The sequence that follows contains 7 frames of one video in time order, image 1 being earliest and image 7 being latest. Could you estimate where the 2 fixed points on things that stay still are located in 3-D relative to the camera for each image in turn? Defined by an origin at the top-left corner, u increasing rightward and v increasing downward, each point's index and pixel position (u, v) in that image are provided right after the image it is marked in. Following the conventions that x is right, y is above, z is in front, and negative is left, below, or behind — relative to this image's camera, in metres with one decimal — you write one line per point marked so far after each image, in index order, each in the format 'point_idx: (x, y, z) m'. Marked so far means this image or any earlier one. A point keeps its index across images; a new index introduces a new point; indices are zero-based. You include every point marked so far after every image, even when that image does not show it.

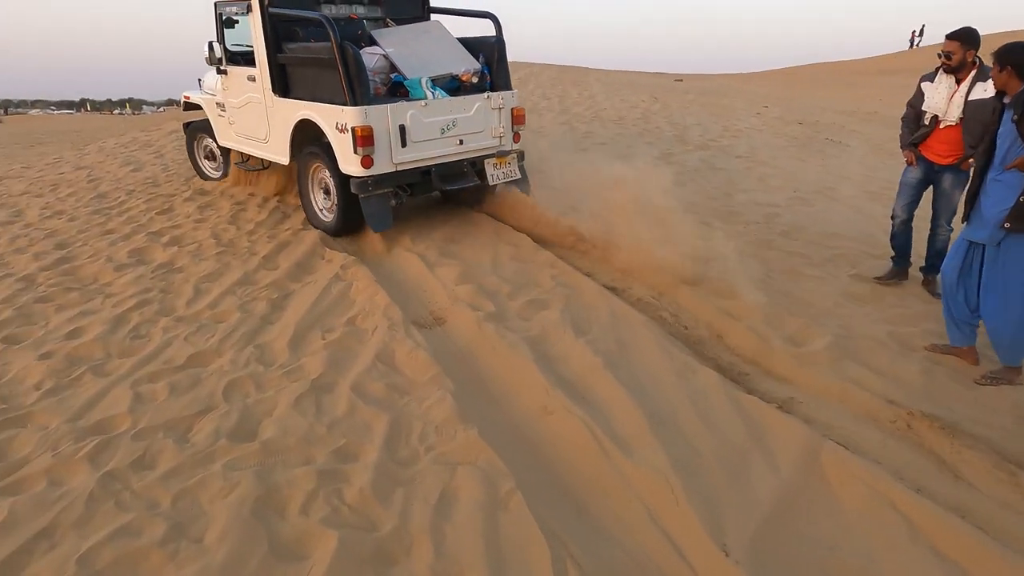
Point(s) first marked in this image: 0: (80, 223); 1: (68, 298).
0: (-4.1, +0.6, +6.3) m
1: (-2.9, -0.1, +4.4) m
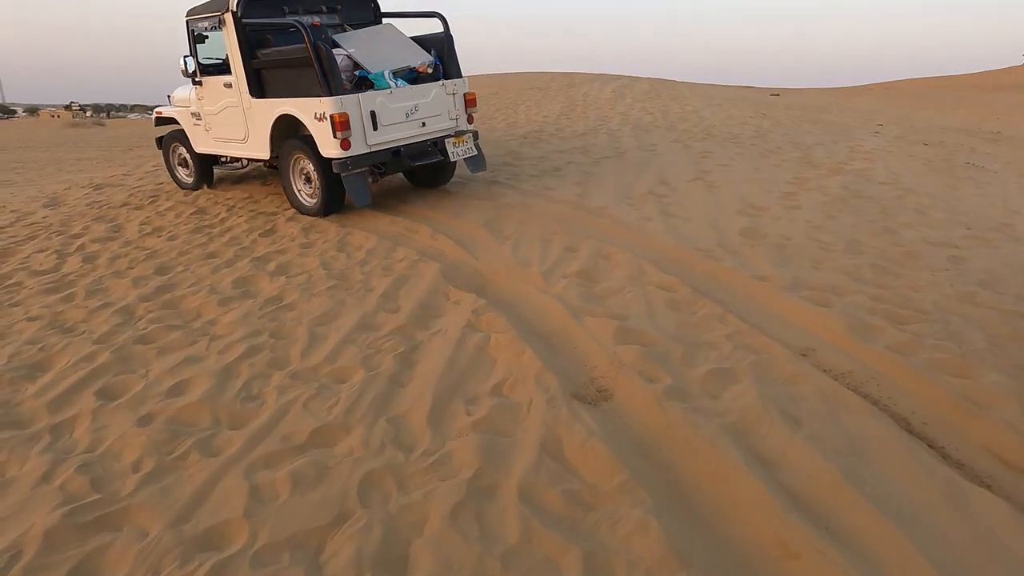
0: (-2.9, +0.4, +5.8) m
1: (-2.0, -0.3, +3.9) m
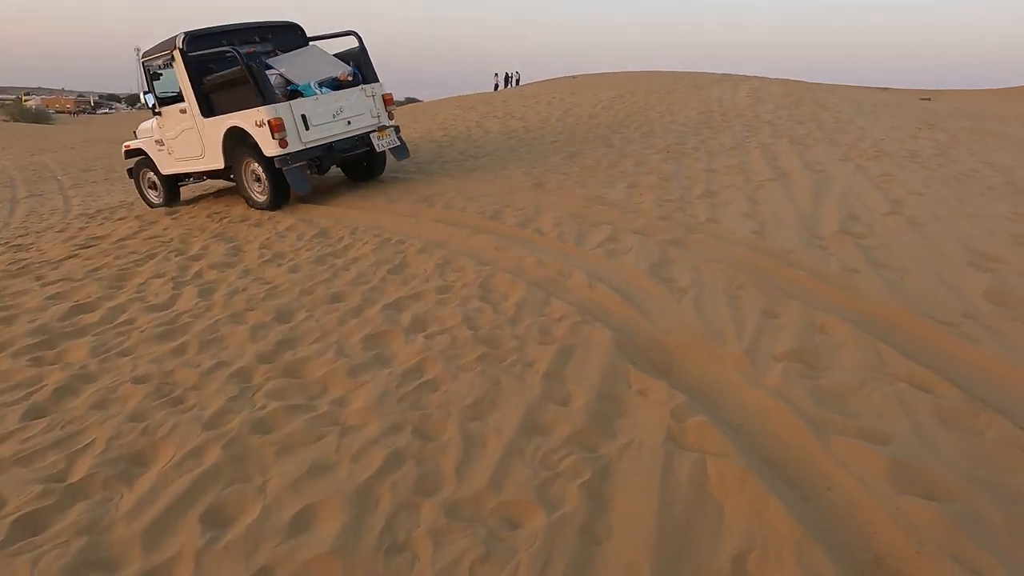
0: (-1.6, +0.1, +5.2) m
1: (-1.0, -0.6, +3.1) m
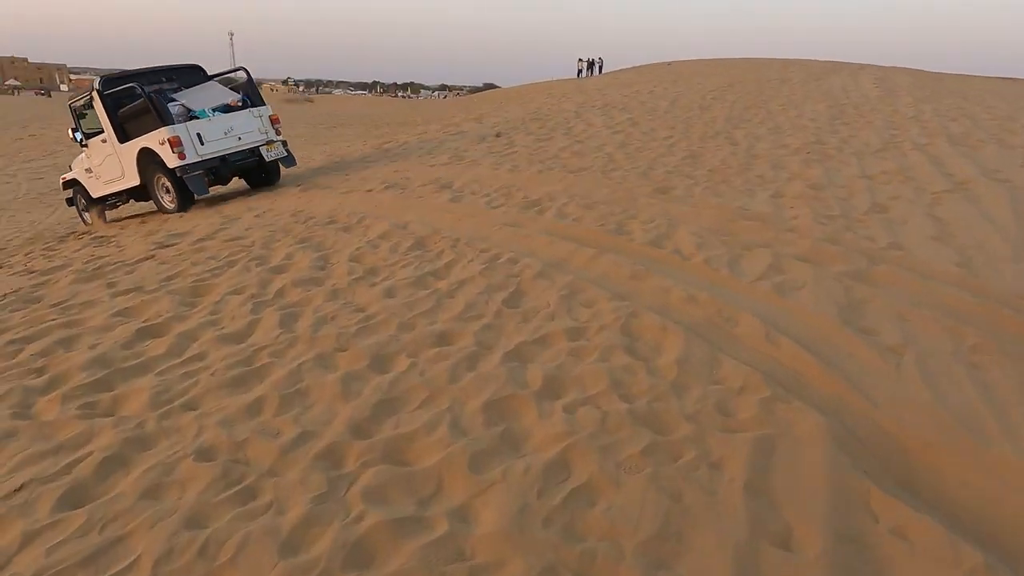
0: (-0.7, -0.1, +4.3) m
1: (-0.4, -0.9, +2.2) m
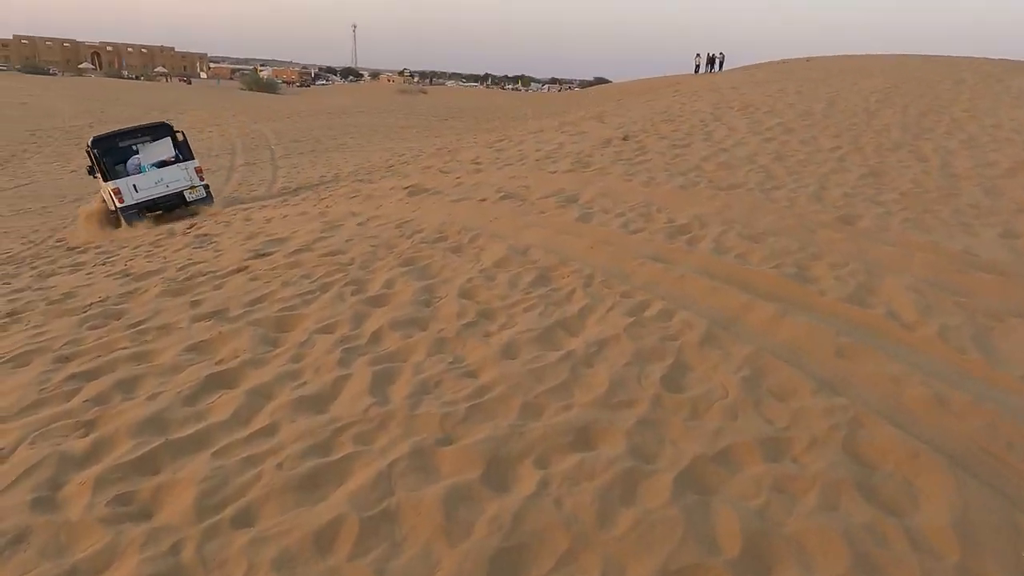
0: (+0.1, -0.4, +3.3) m
1: (+0.1, -1.2, +1.2) m
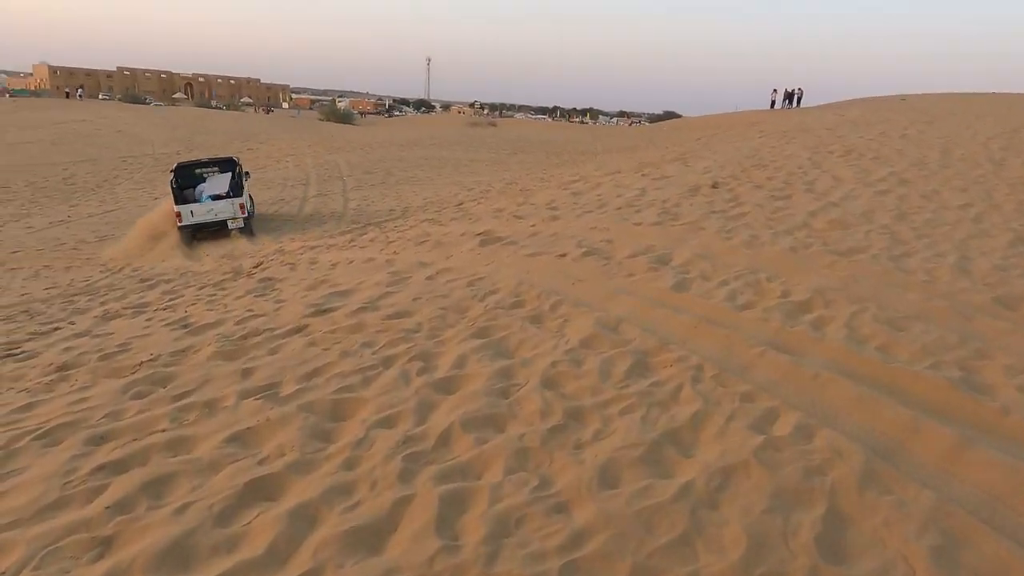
0: (+0.5, -0.8, +2.6) m
1: (+0.2, -1.6, +0.5) m
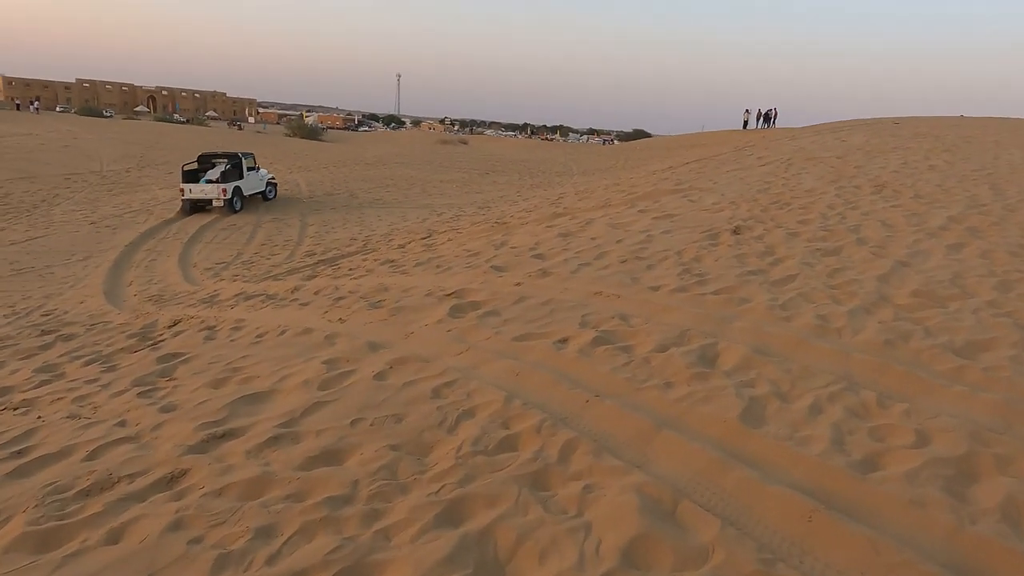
0: (+0.5, -1.4, +0.9) m
1: (+0.4, -2.1, -1.3) m
